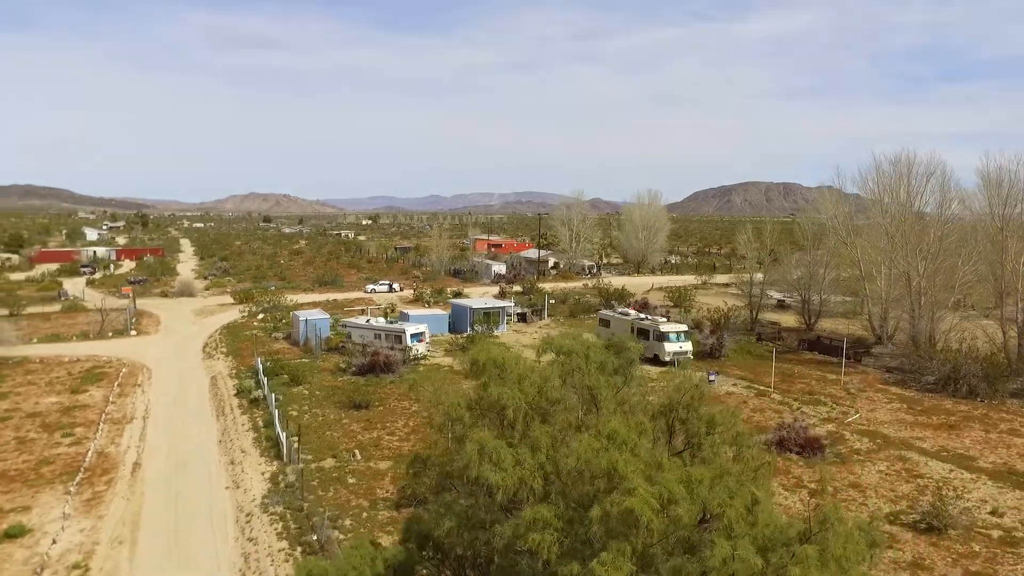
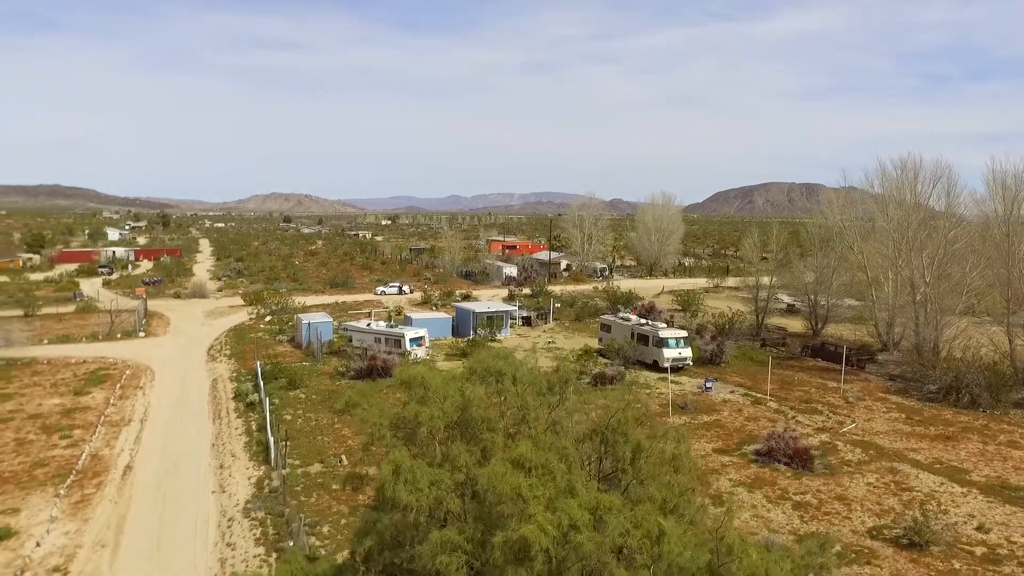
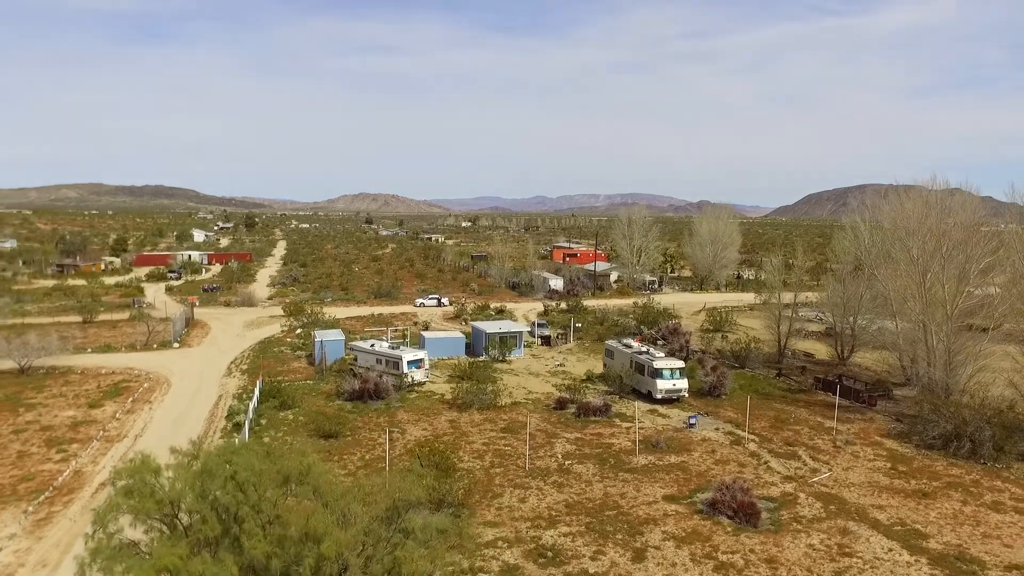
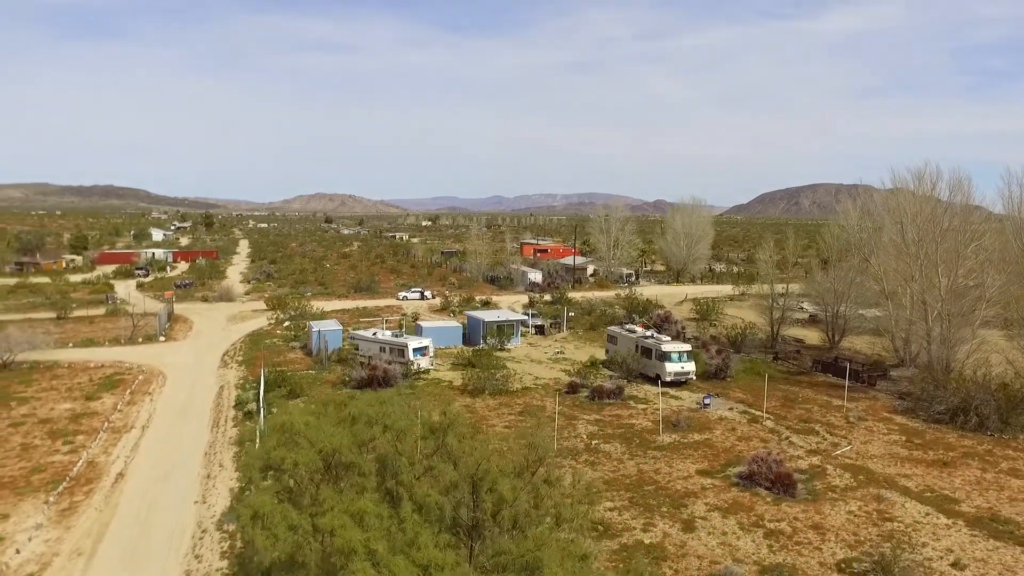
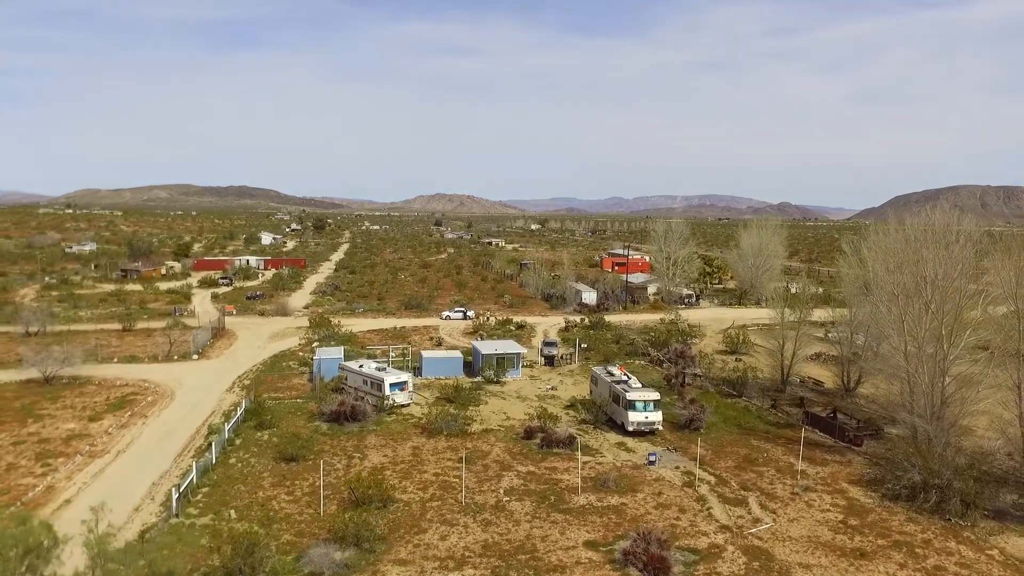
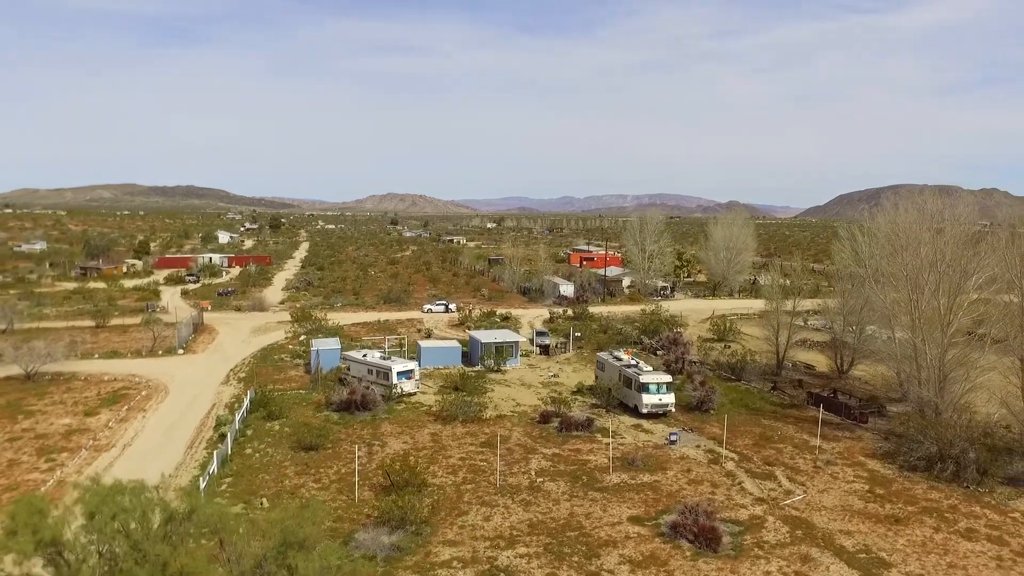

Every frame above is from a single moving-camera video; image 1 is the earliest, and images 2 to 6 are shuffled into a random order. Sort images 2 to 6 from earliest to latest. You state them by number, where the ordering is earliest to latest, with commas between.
2, 4, 3, 6, 5
